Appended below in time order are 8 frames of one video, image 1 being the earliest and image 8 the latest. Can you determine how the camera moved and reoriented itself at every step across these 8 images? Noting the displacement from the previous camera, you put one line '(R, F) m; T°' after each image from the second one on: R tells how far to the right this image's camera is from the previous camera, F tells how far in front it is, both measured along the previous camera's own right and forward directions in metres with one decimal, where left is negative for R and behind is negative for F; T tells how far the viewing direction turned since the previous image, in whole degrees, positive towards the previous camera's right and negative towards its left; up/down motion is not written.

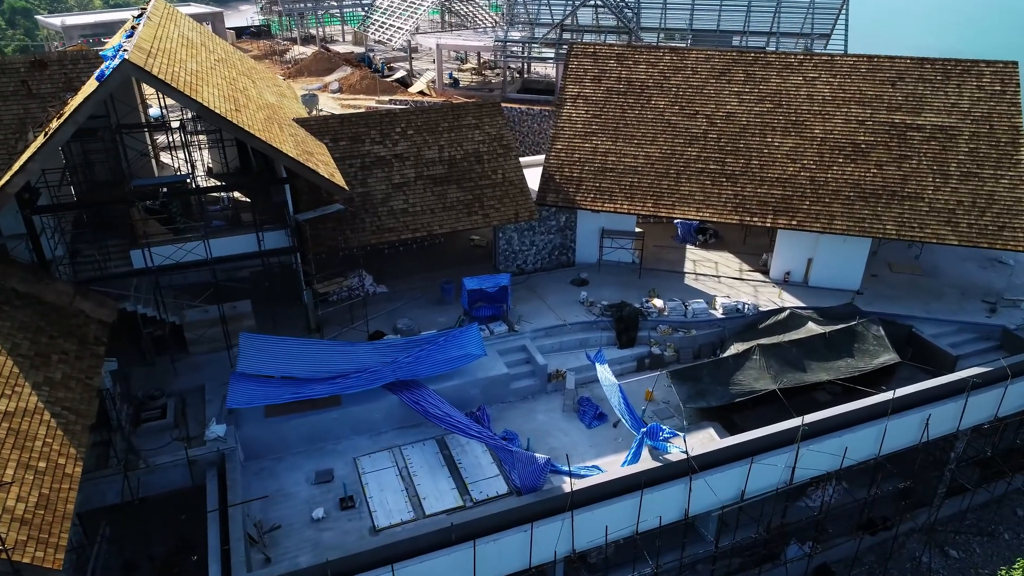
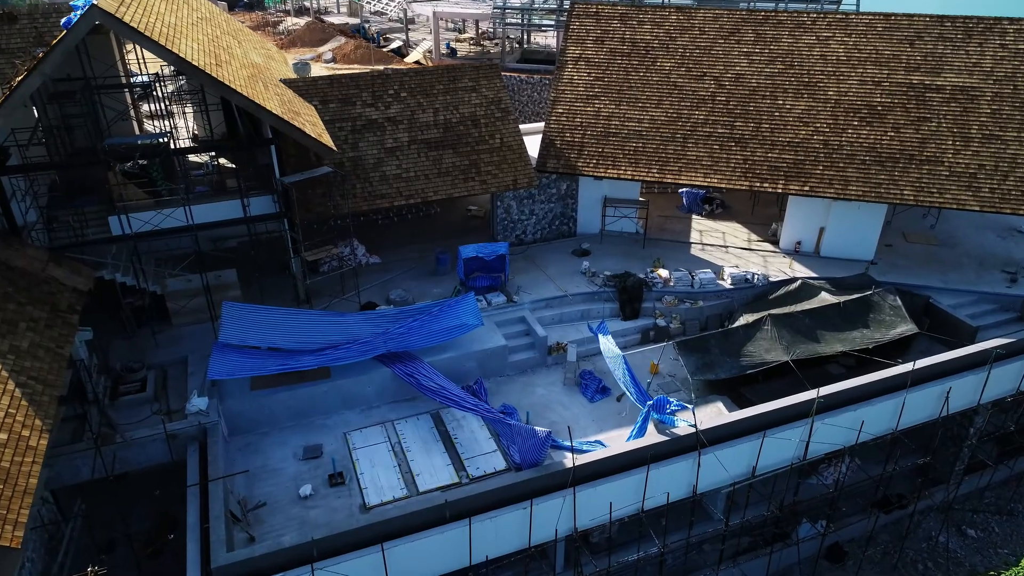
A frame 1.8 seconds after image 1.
(+0.1, +1.2) m; 0°
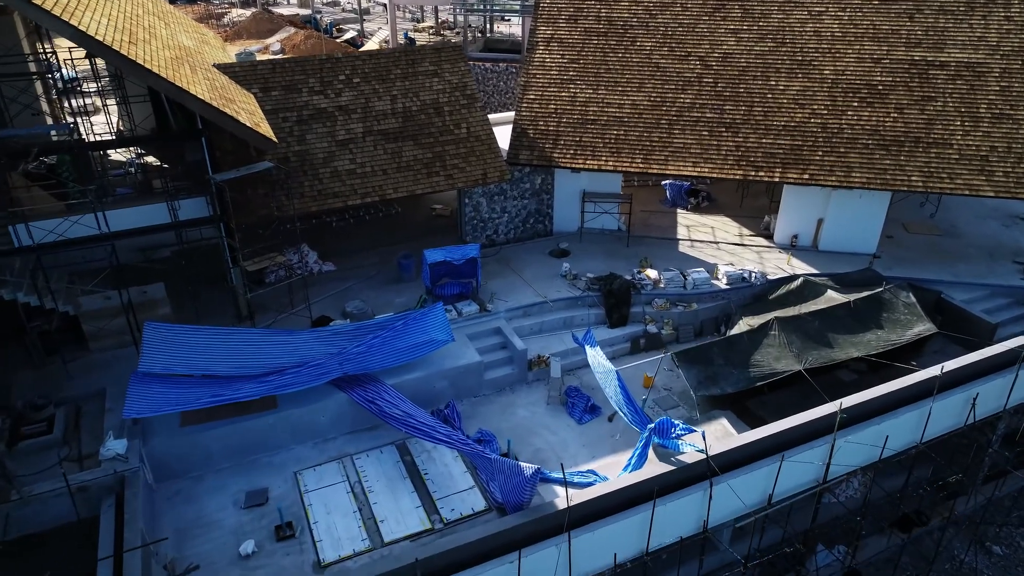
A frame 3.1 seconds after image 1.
(-0.2, +2.8) m; +3°
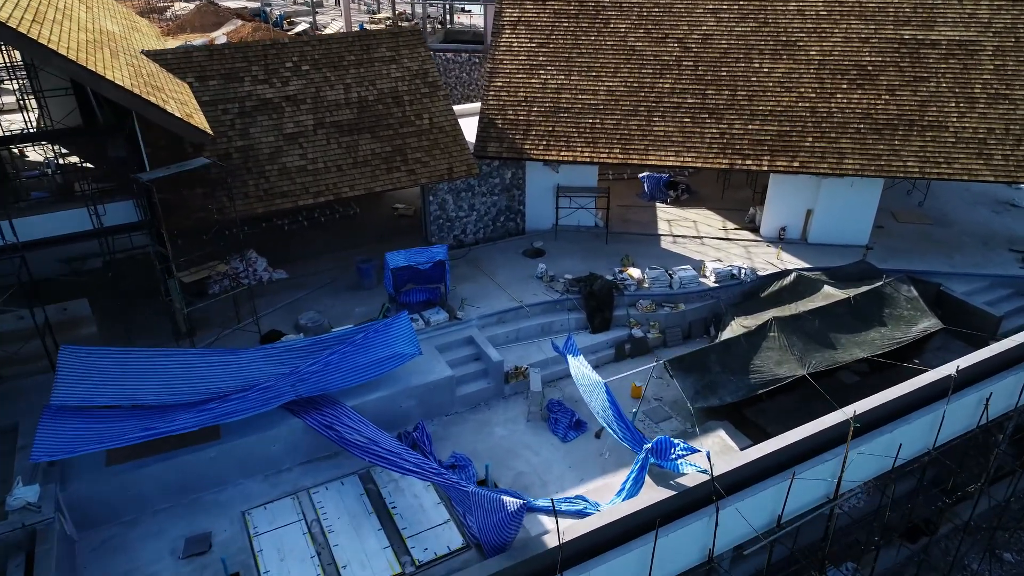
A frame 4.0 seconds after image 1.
(-0.2, +2.0) m; +3°
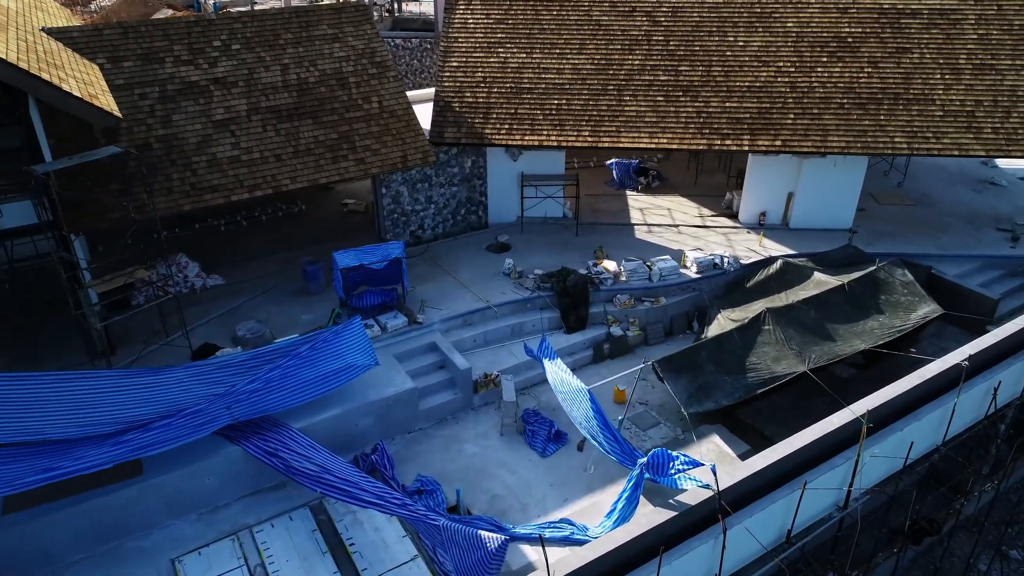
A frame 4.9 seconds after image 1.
(-0.2, +2.0) m; +3°
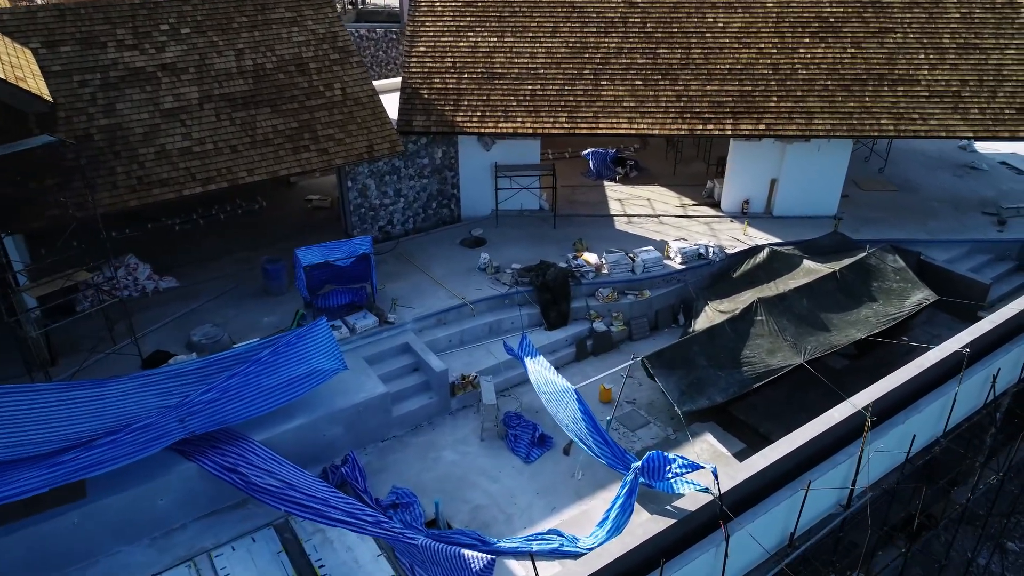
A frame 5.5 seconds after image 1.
(-0.1, +1.1) m; +2°
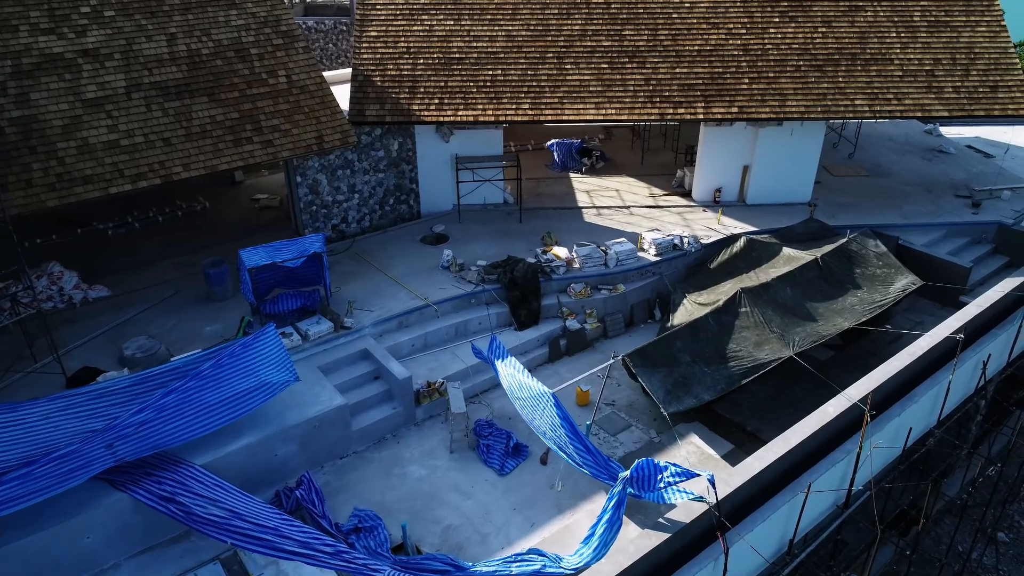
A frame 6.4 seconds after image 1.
(-0.1, +1.2) m; +3°
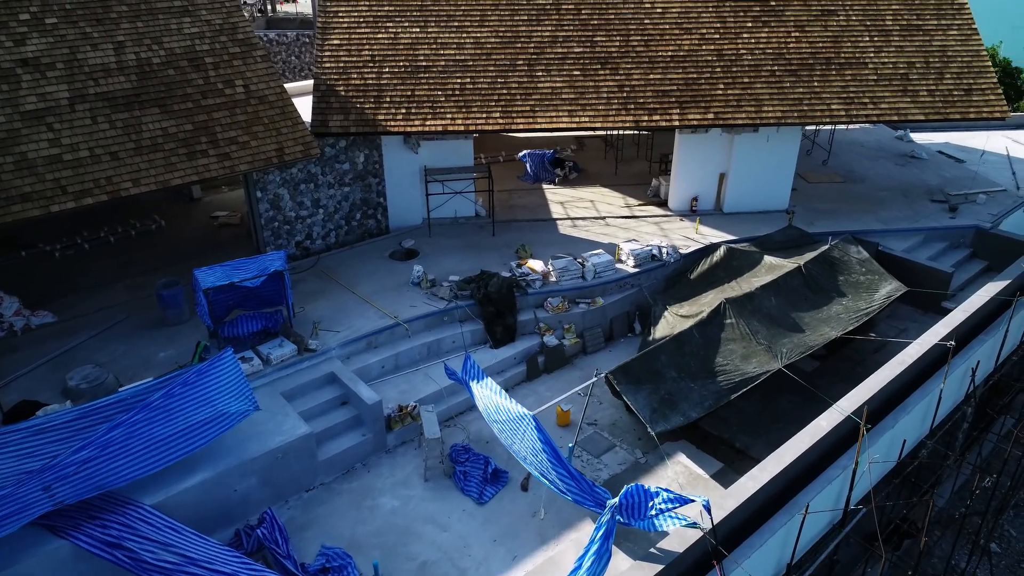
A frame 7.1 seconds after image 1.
(0.0, +0.7) m; +2°
